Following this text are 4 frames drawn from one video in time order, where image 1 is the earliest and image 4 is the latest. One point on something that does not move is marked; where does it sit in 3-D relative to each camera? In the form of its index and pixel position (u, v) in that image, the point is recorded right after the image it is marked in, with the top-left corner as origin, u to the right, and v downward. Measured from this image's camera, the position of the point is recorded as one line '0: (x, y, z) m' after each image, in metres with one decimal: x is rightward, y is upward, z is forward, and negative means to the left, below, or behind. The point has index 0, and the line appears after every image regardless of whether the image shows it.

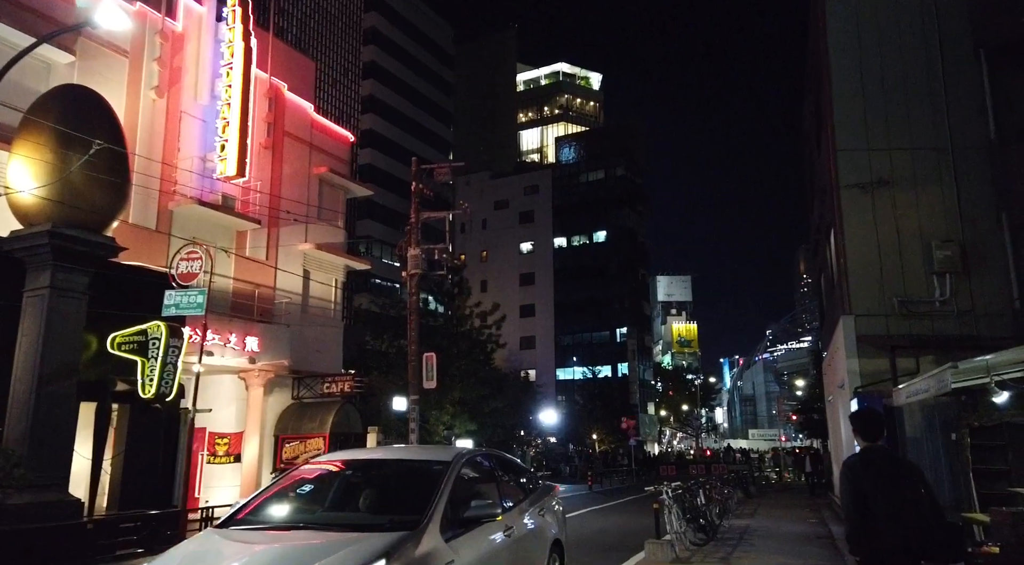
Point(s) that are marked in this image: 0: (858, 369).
0: (+7.1, -1.8, +15.3) m
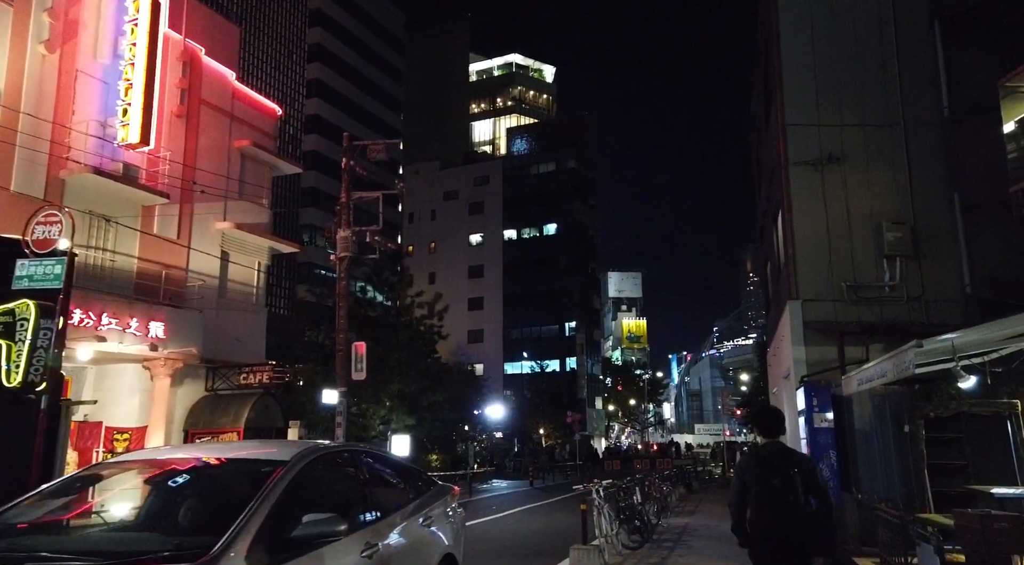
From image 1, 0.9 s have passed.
0: (+5.7, -1.5, +14.3) m
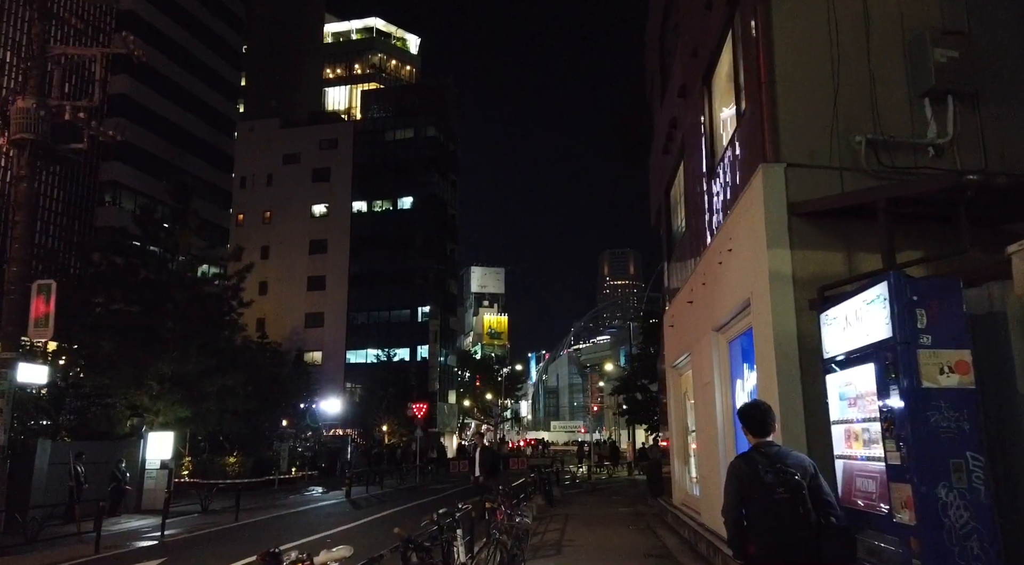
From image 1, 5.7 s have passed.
0: (+2.8, +0.1, +7.4) m
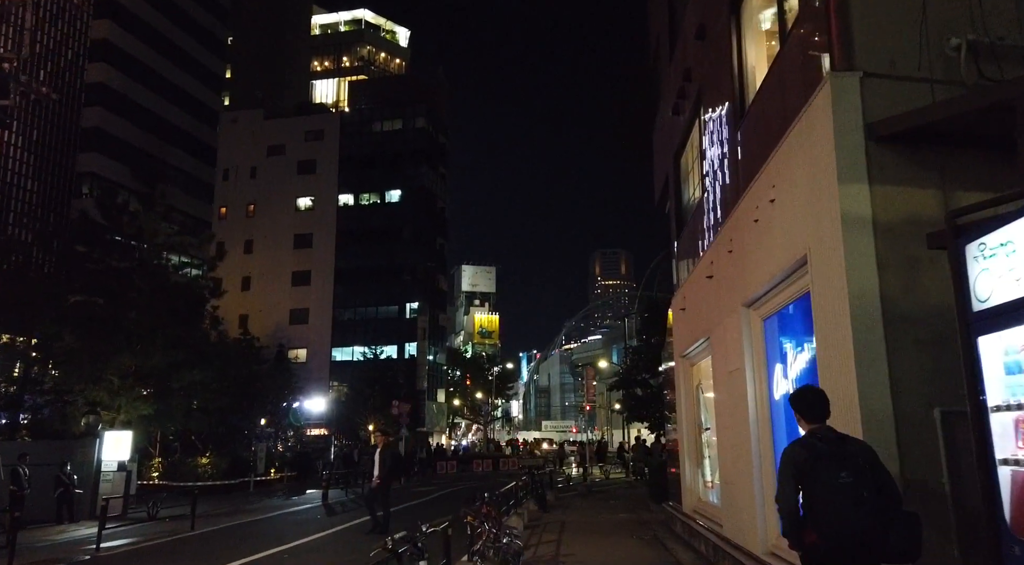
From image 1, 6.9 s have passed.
0: (+2.7, +0.5, +5.6) m
